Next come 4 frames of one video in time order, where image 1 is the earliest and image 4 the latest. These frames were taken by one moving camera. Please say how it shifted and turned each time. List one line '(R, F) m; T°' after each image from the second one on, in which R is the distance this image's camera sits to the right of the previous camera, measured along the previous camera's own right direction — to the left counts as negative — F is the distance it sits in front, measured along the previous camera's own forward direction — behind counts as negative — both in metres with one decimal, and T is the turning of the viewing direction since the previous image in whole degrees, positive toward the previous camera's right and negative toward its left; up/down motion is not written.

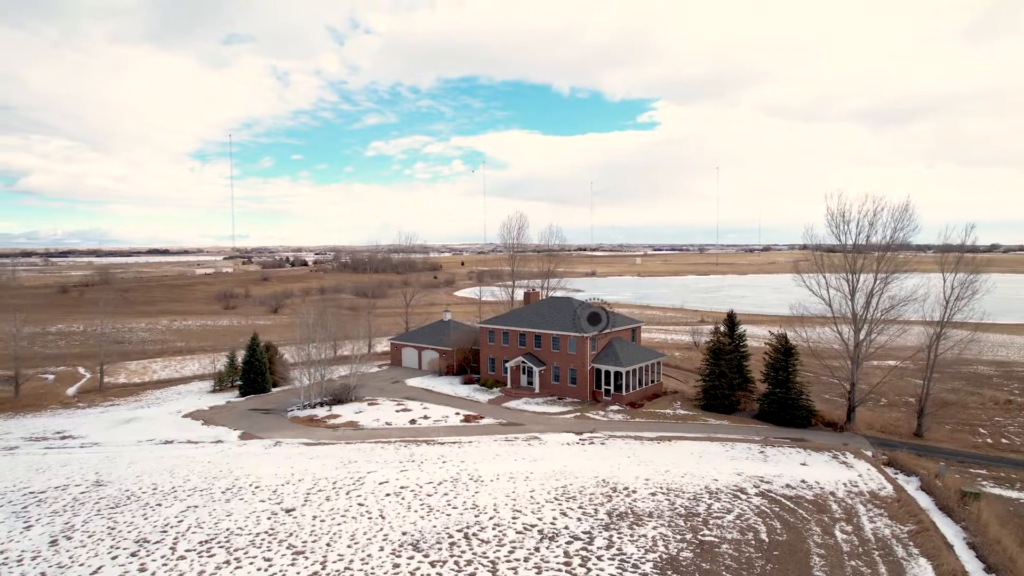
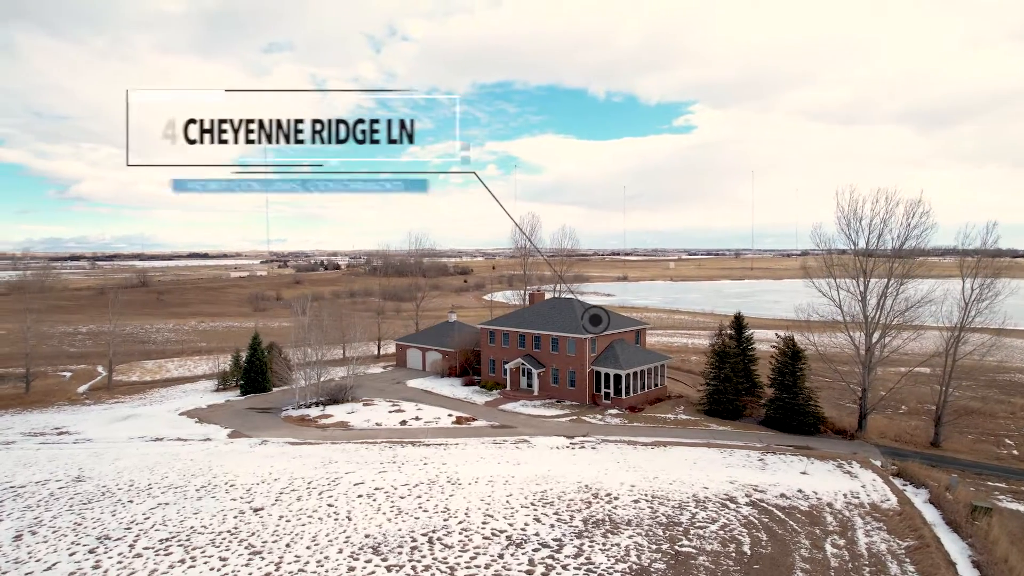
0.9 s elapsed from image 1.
(+1.4, +0.5) m; -3°
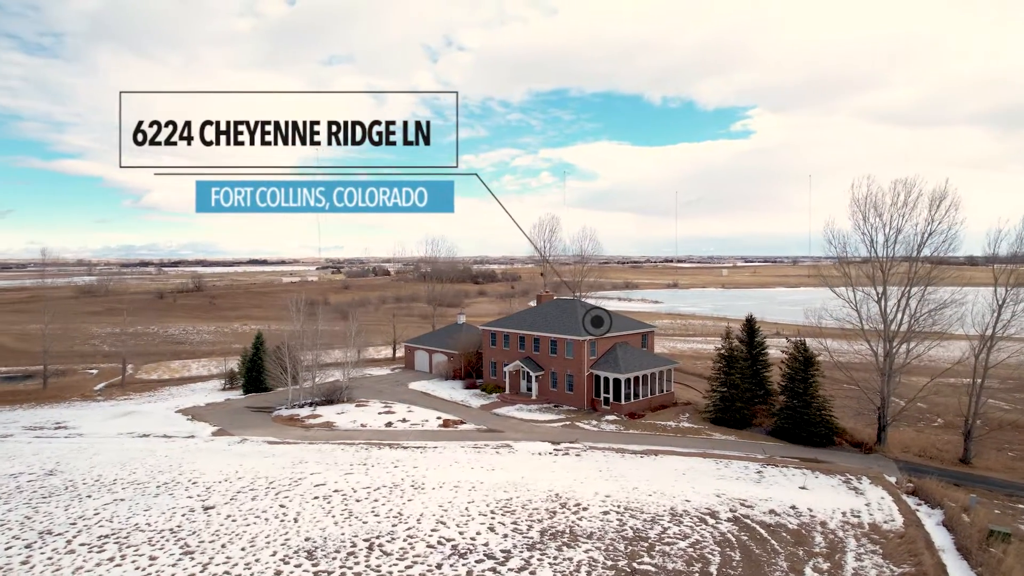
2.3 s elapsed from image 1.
(+2.2, +0.8) m; -4°
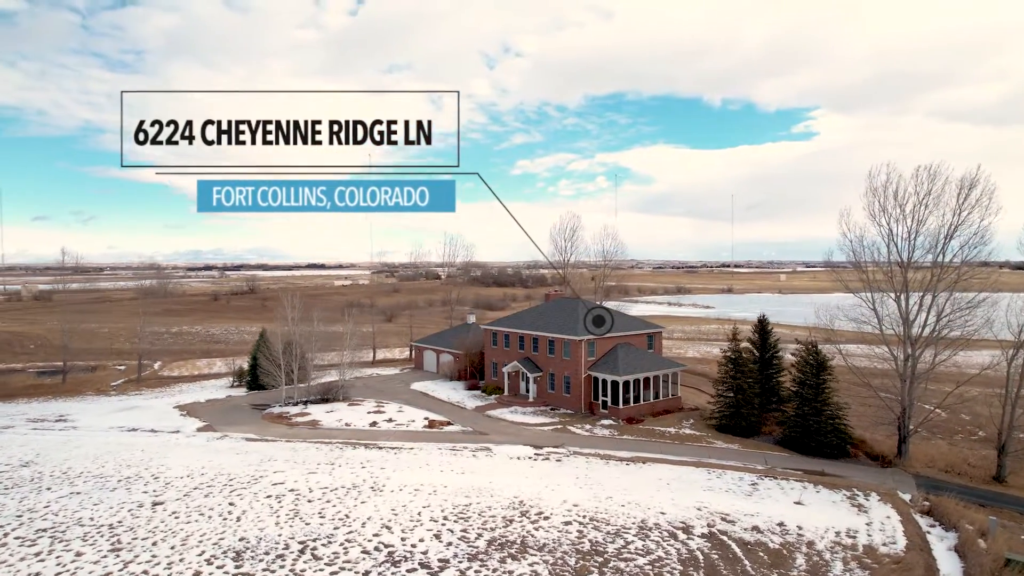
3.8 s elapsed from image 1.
(+2.3, +0.9) m; -4°
